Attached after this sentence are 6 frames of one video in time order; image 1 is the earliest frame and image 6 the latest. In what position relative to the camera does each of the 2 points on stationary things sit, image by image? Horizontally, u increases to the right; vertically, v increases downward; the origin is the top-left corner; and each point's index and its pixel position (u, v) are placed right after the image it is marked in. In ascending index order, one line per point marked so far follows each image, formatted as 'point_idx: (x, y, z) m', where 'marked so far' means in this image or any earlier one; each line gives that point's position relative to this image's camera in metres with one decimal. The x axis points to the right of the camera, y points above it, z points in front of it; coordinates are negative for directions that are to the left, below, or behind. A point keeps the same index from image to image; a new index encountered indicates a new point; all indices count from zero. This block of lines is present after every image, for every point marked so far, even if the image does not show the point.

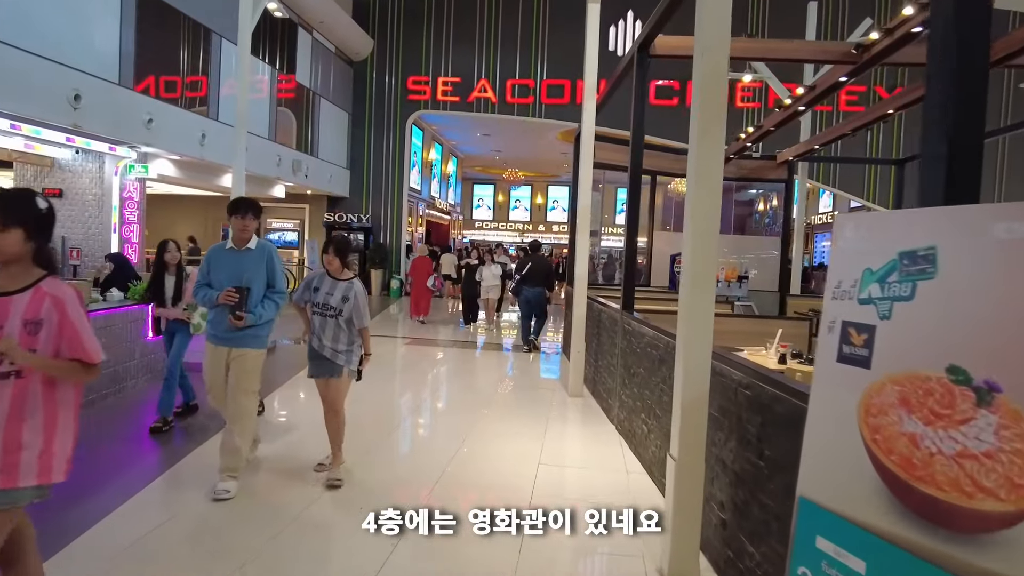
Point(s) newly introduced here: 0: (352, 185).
0: (-4.0, +2.6, +16.7) m
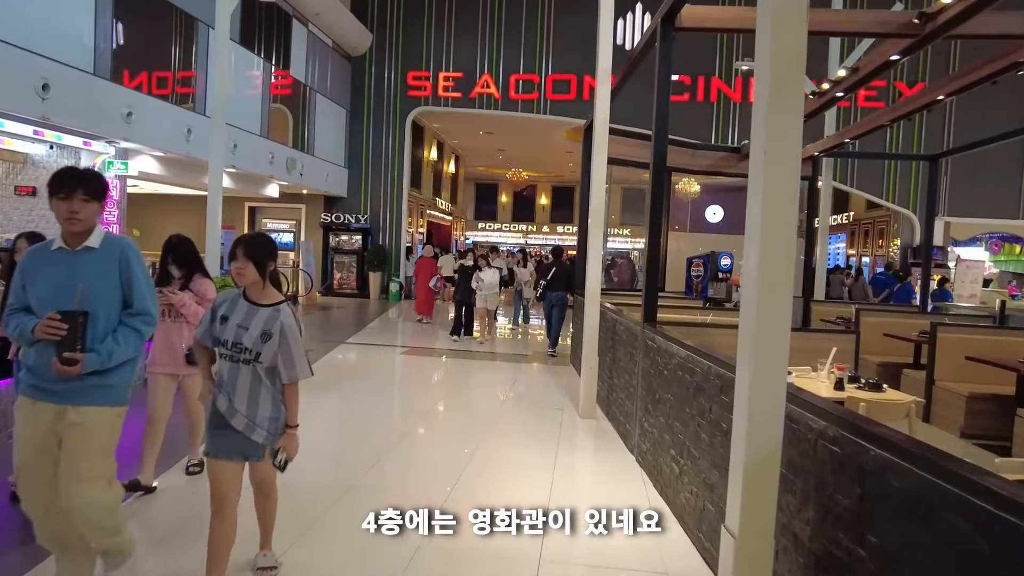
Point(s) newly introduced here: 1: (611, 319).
0: (-3.9, +2.5, +16.1) m
1: (+0.7, -0.2, +4.7) m
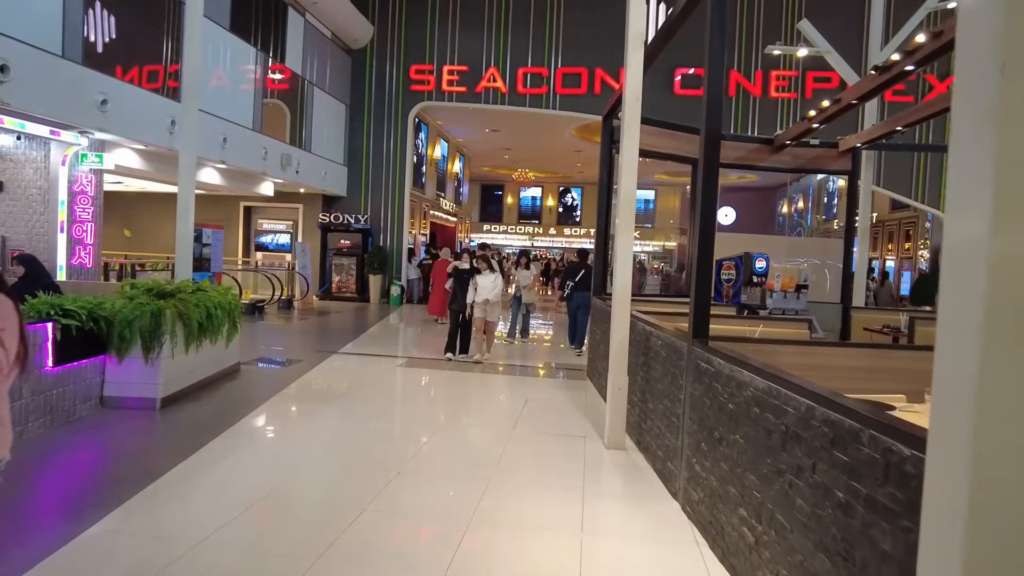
0: (-3.8, +2.4, +15.4) m
1: (+0.8, -0.3, +4.0) m
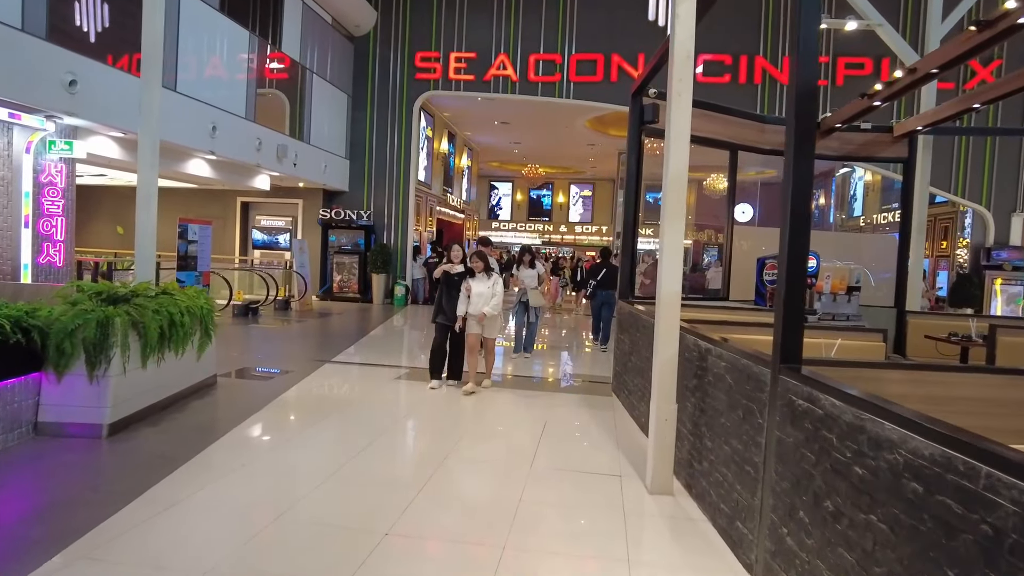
0: (-3.5, +2.5, +14.6) m
1: (+0.9, -0.3, +3.2) m
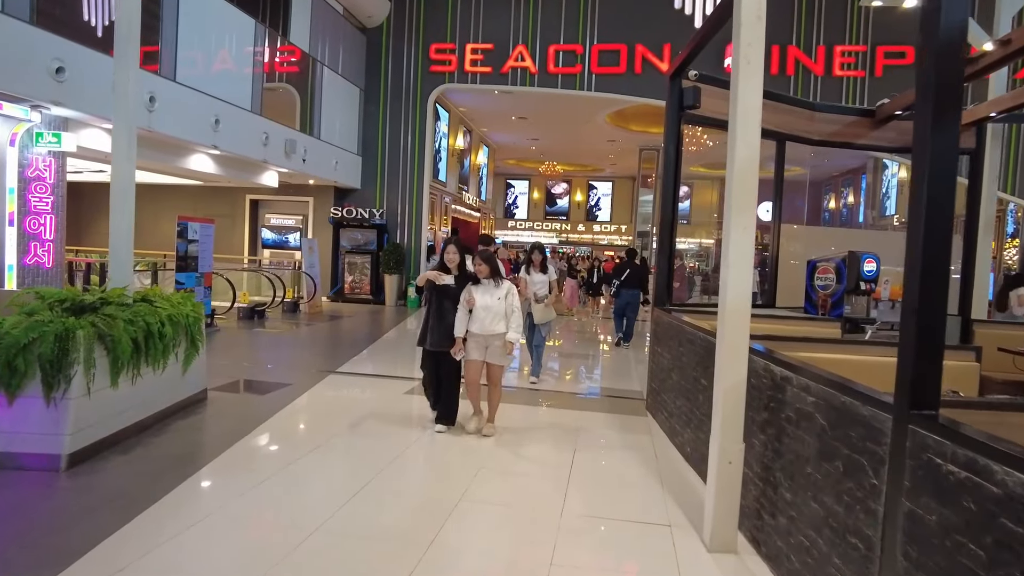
0: (-3.2, +2.4, +14.1) m
1: (+1.0, -0.3, +2.6) m
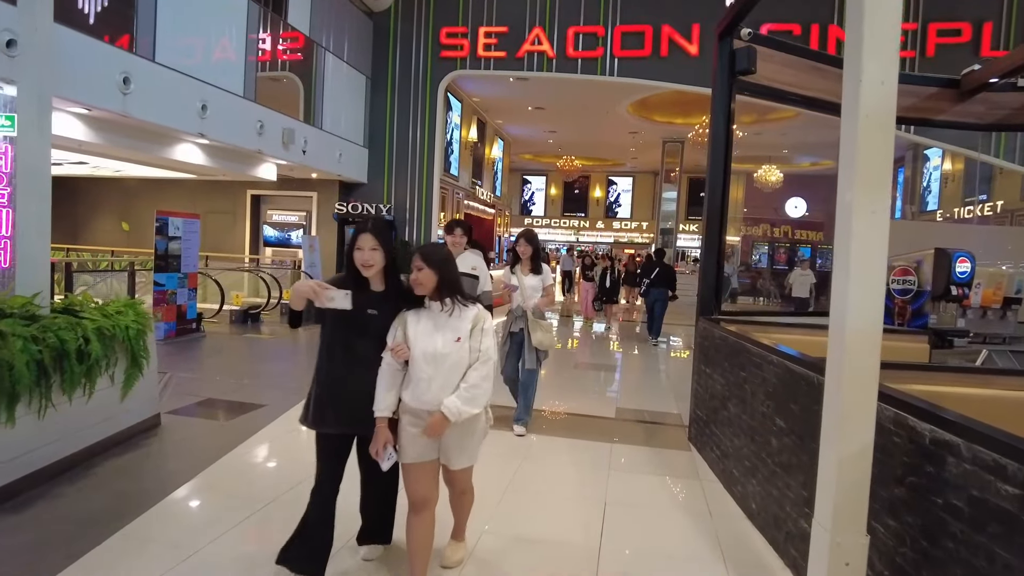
0: (-2.8, +2.4, +13.3) m
1: (+1.0, -0.4, +1.7) m
